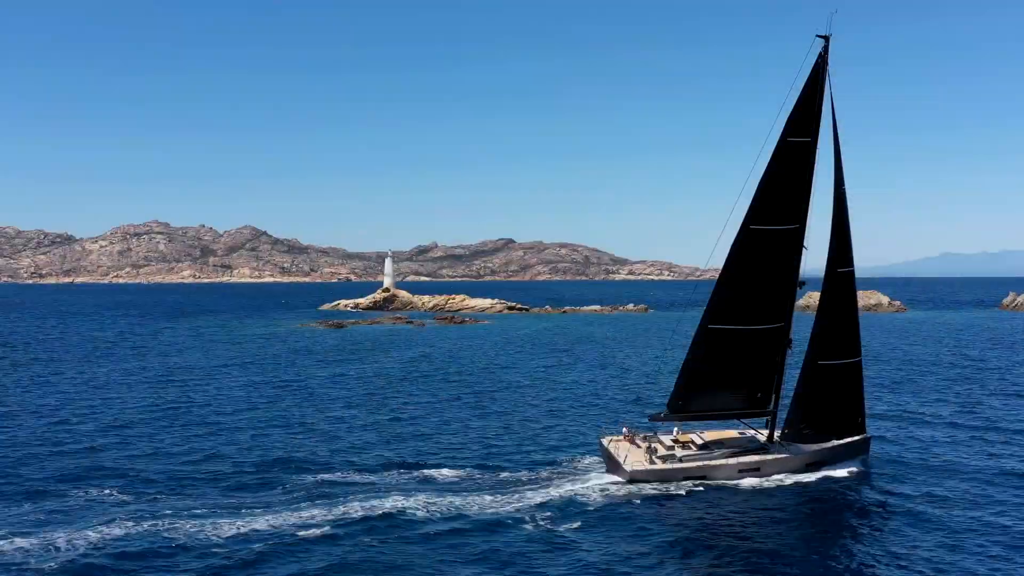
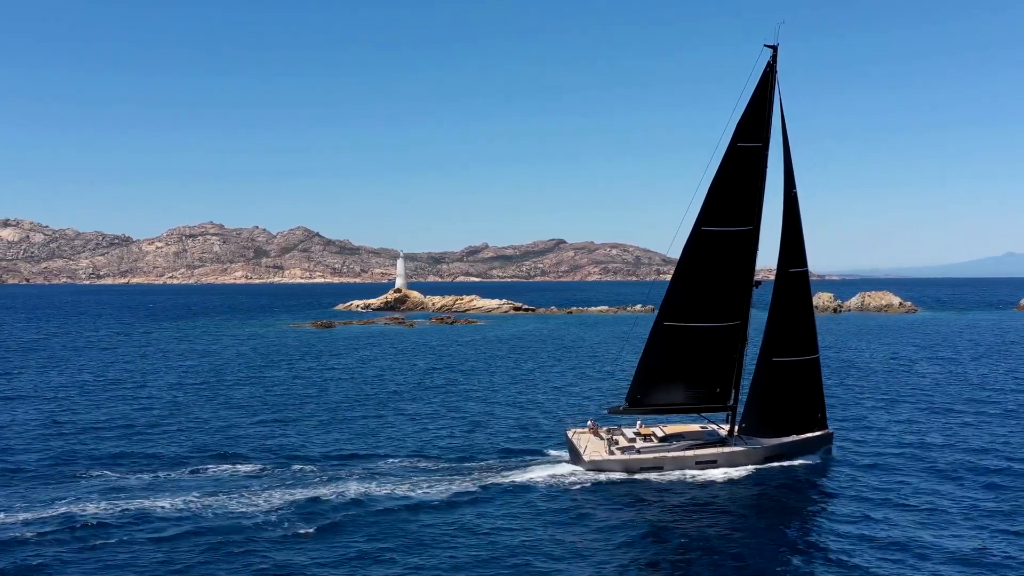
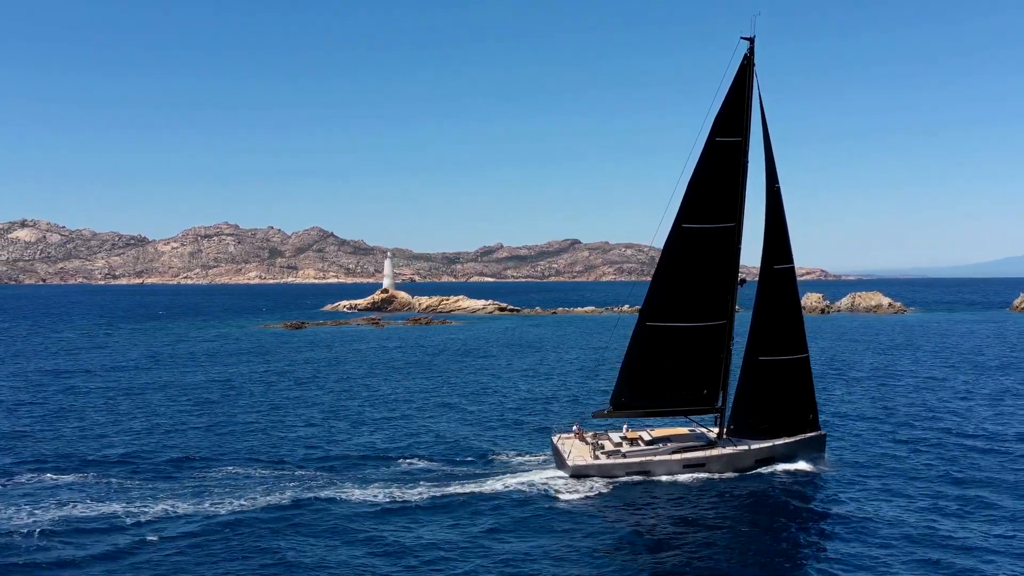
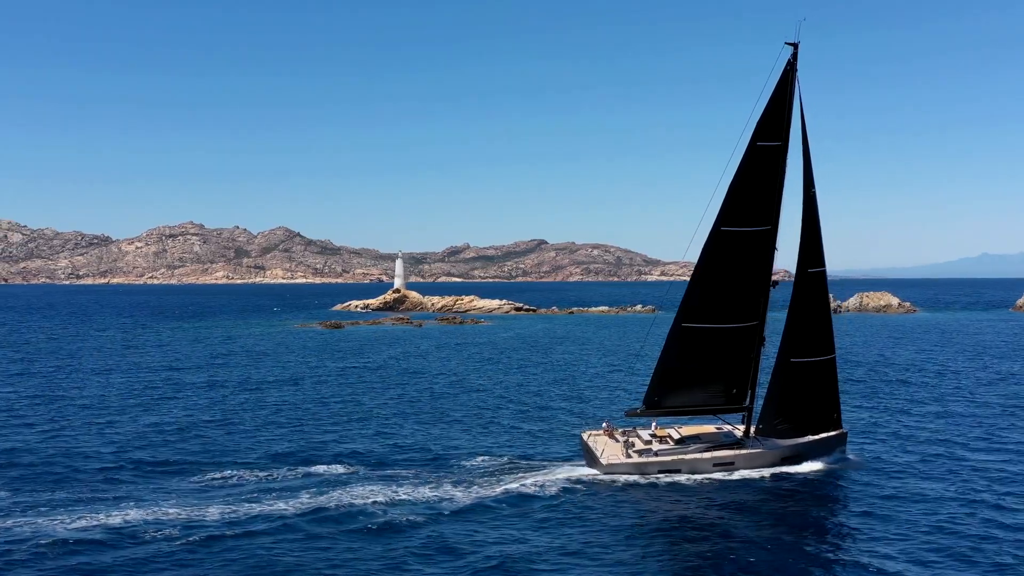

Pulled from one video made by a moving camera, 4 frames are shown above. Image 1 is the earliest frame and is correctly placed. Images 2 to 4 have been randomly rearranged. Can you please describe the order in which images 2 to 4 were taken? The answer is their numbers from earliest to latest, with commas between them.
4, 2, 3
